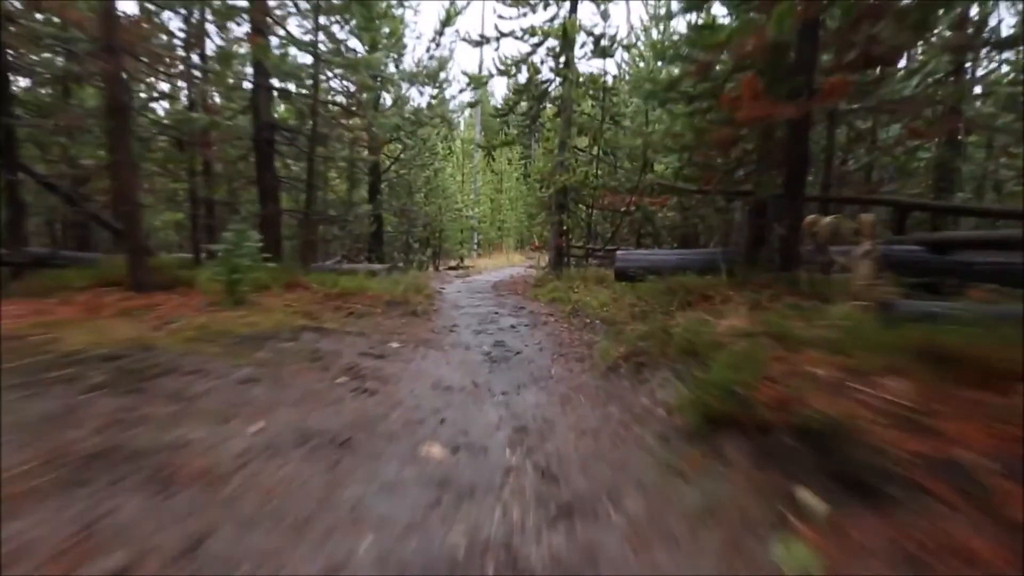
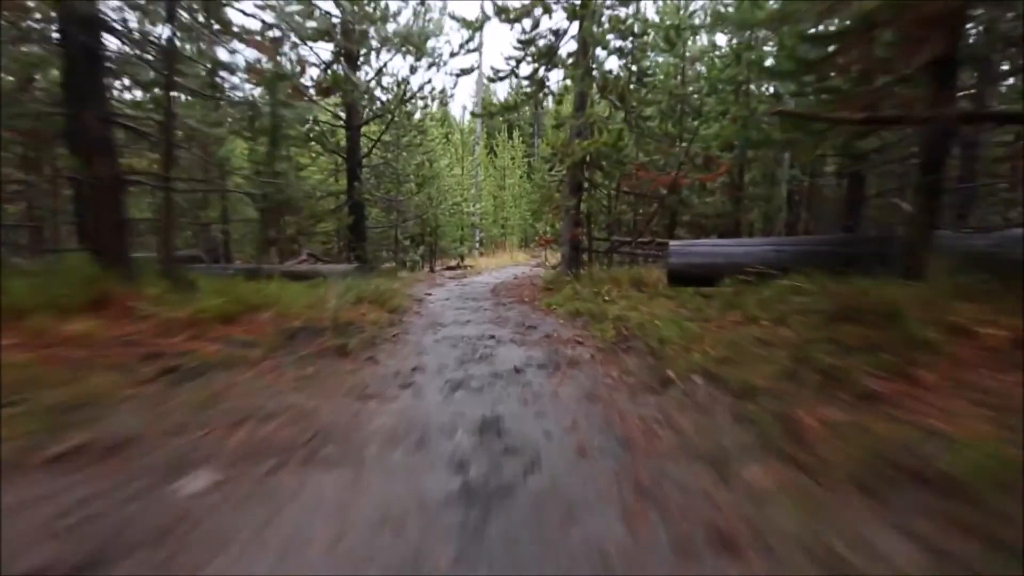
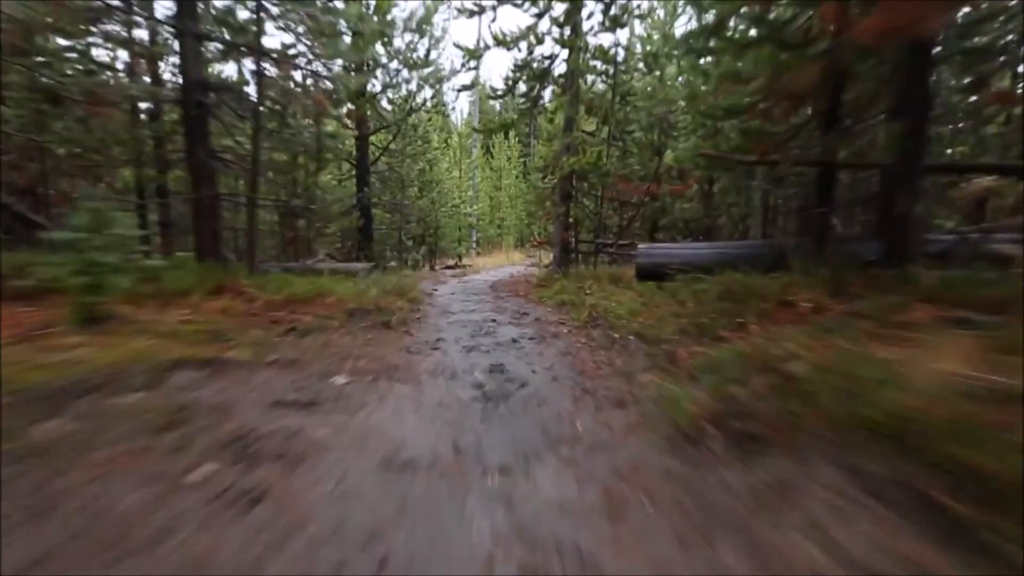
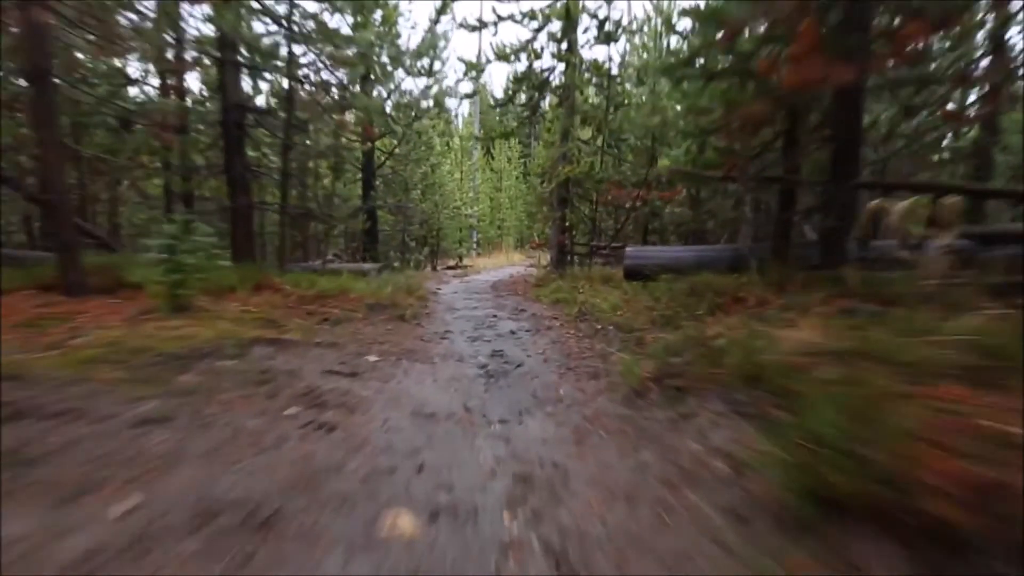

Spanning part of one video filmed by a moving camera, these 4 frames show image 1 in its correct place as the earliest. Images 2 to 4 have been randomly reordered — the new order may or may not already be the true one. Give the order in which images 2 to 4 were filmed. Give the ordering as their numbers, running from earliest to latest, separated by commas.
4, 3, 2
